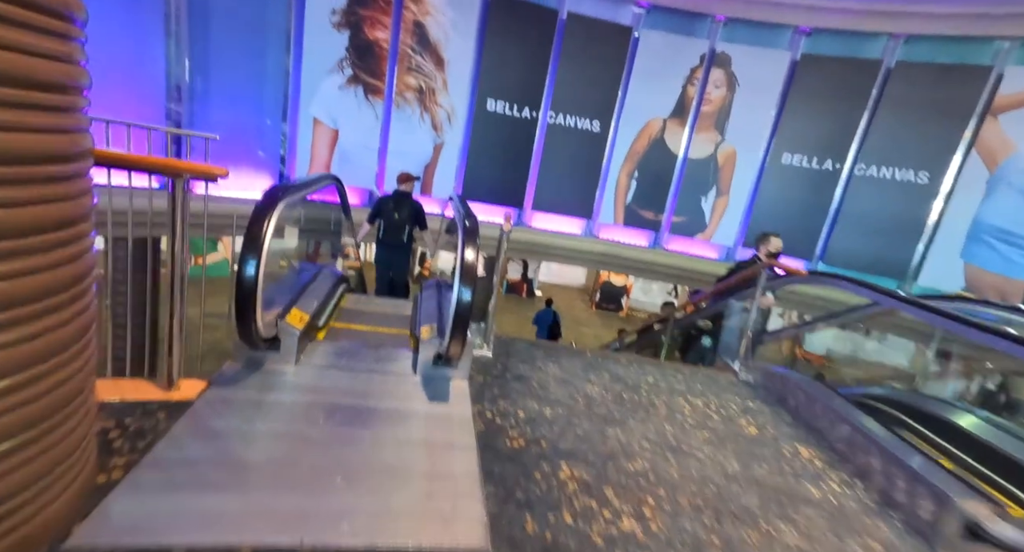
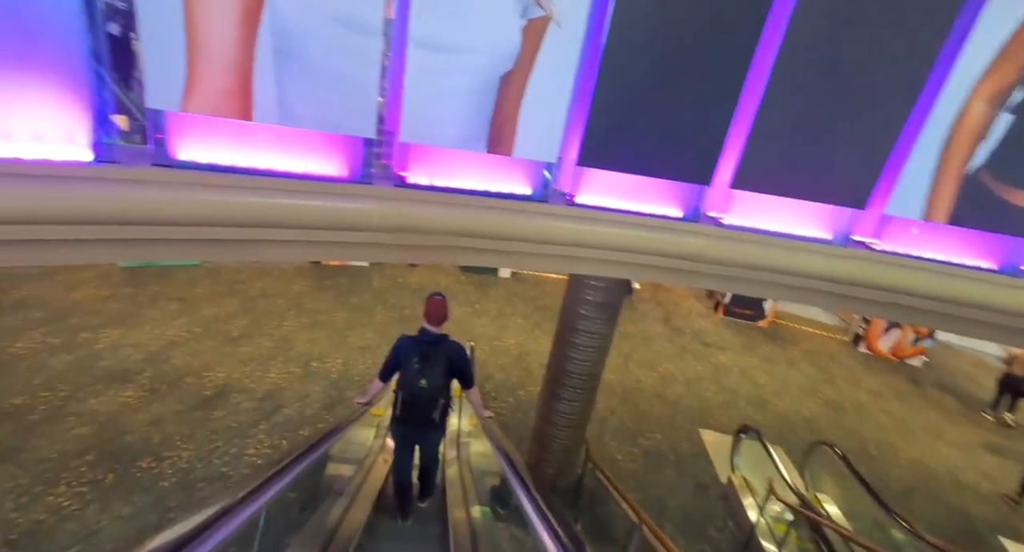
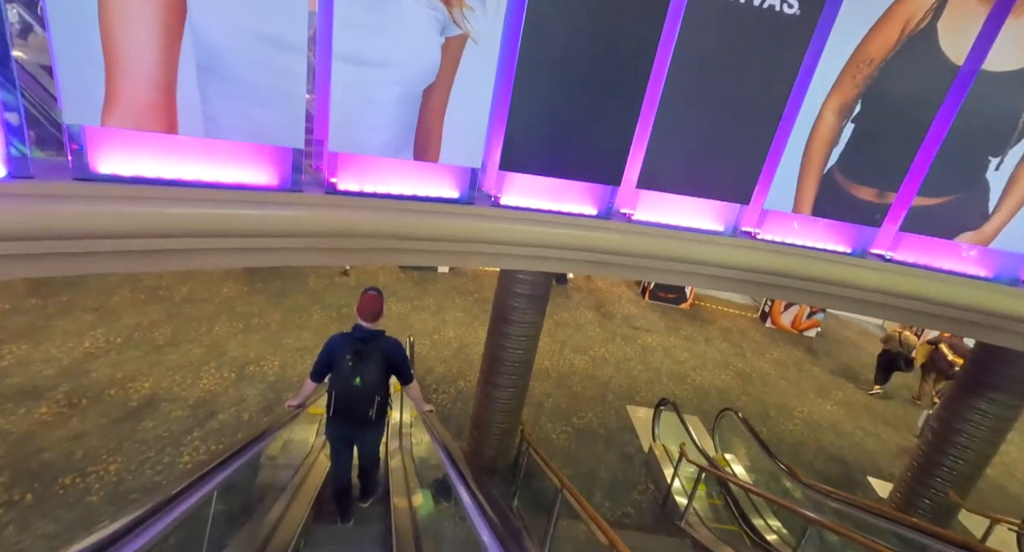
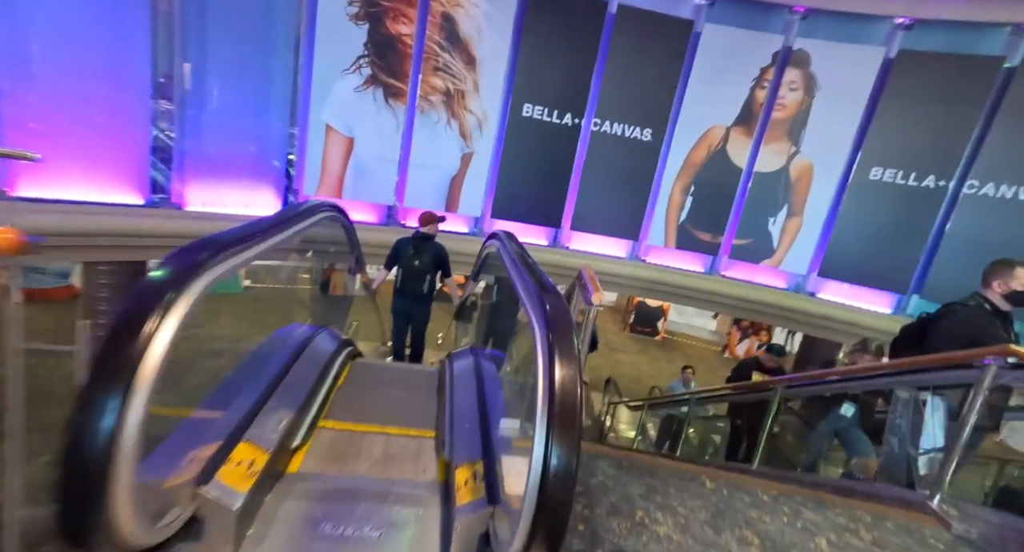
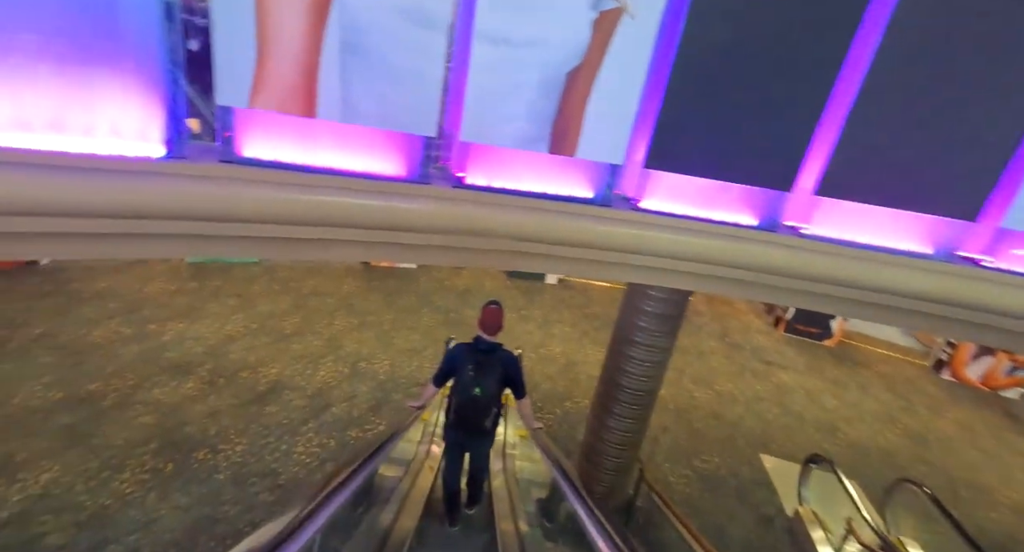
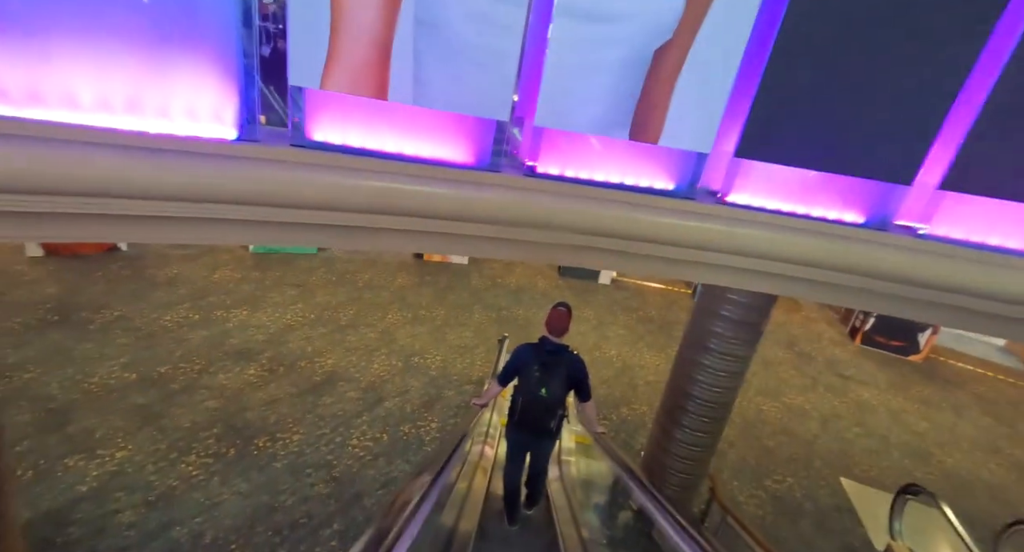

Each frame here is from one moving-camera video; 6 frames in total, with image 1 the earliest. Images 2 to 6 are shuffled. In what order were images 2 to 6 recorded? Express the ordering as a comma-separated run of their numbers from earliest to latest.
4, 3, 2, 5, 6
